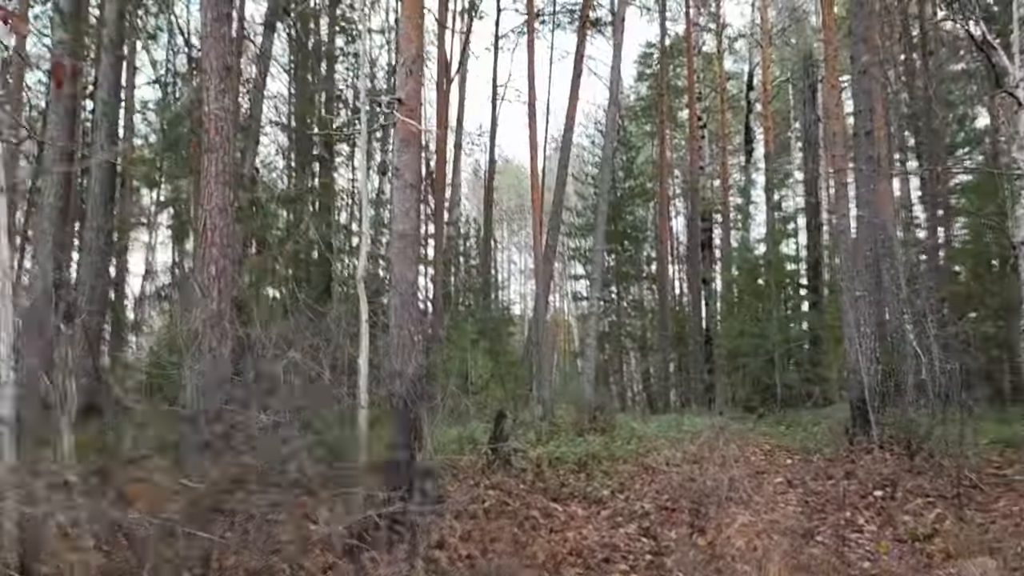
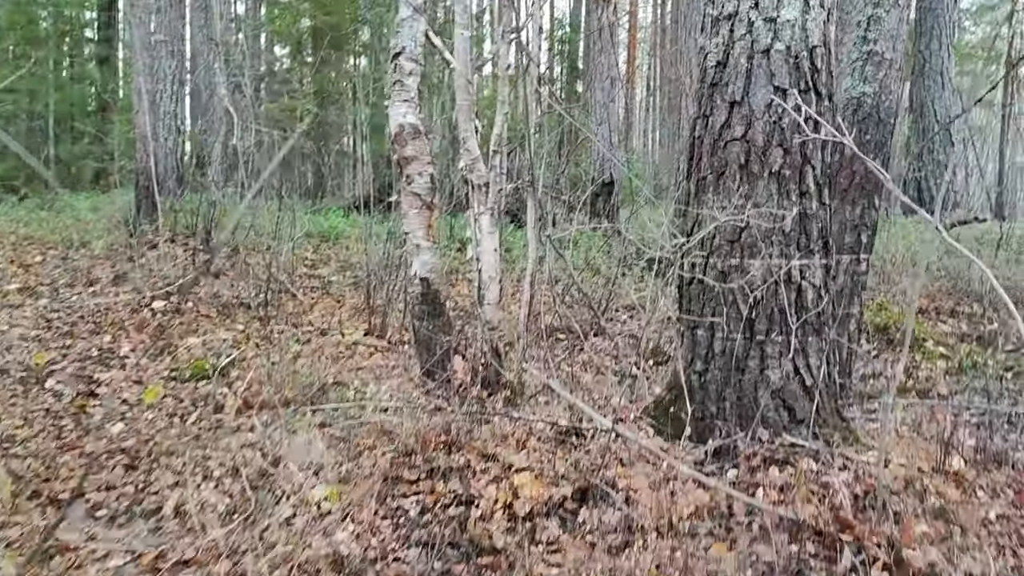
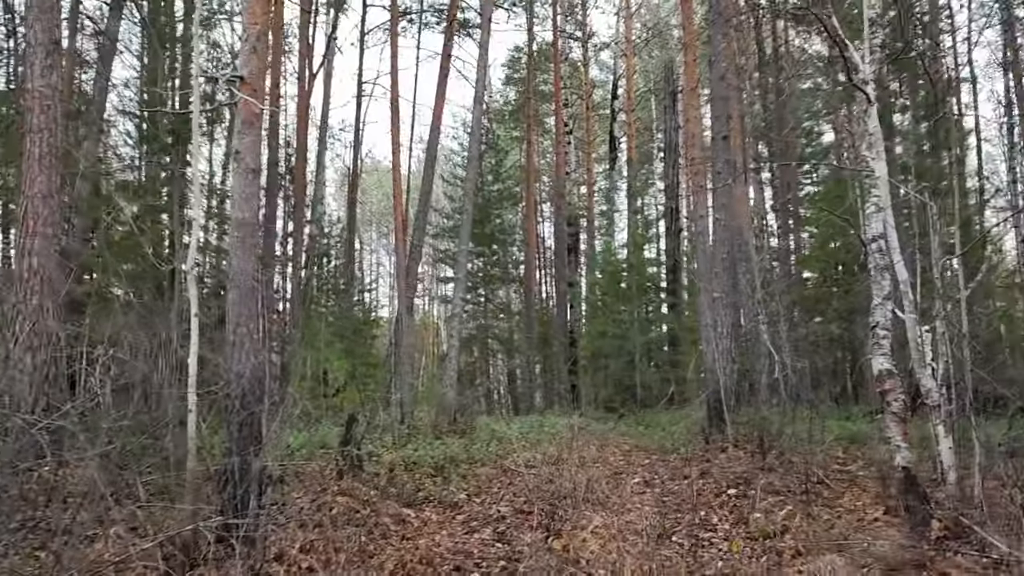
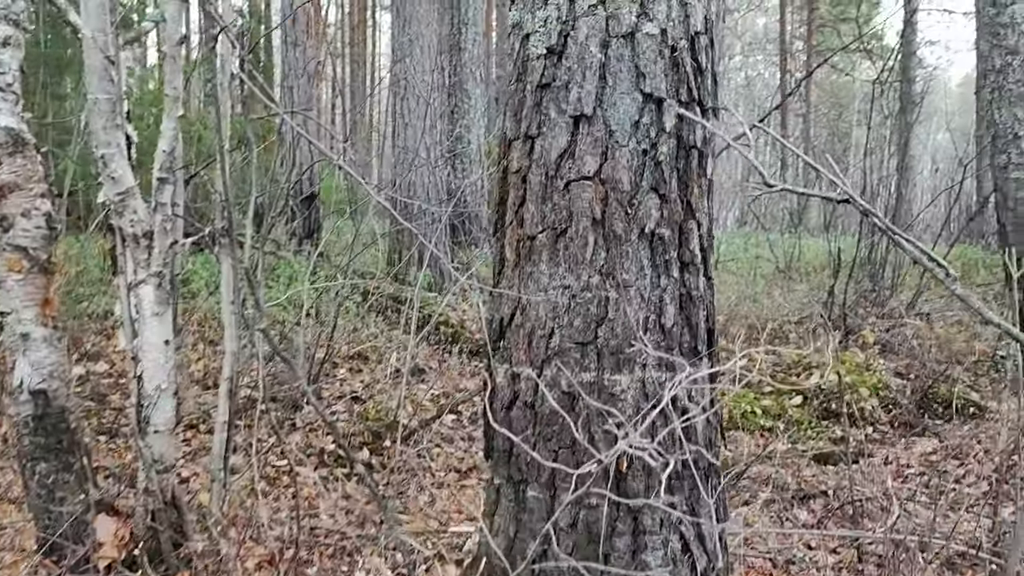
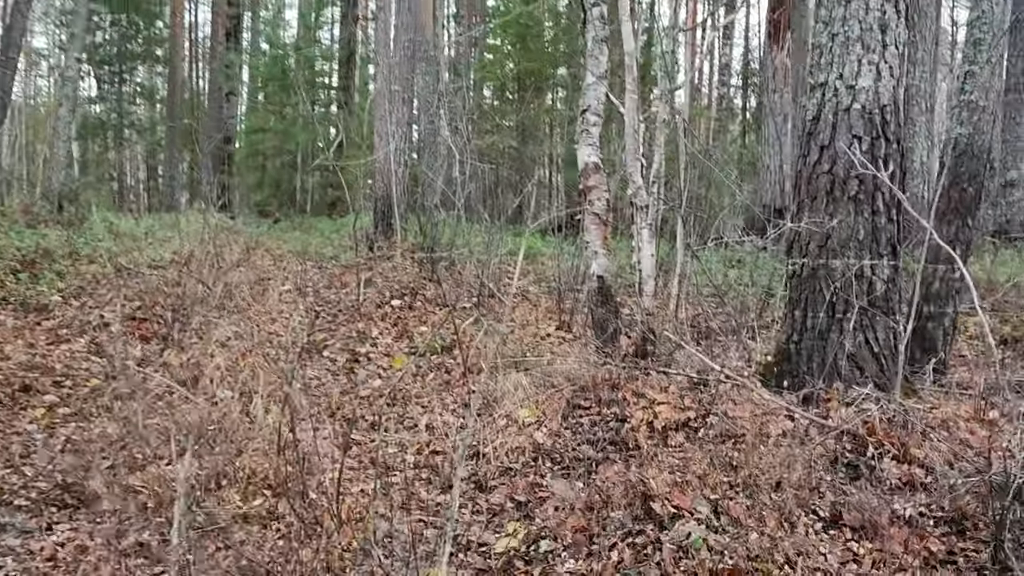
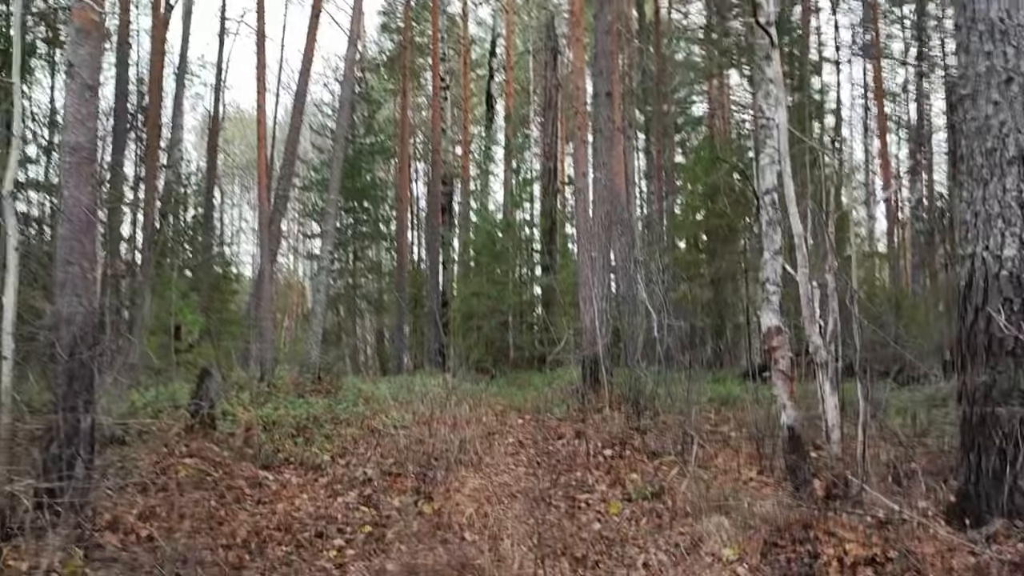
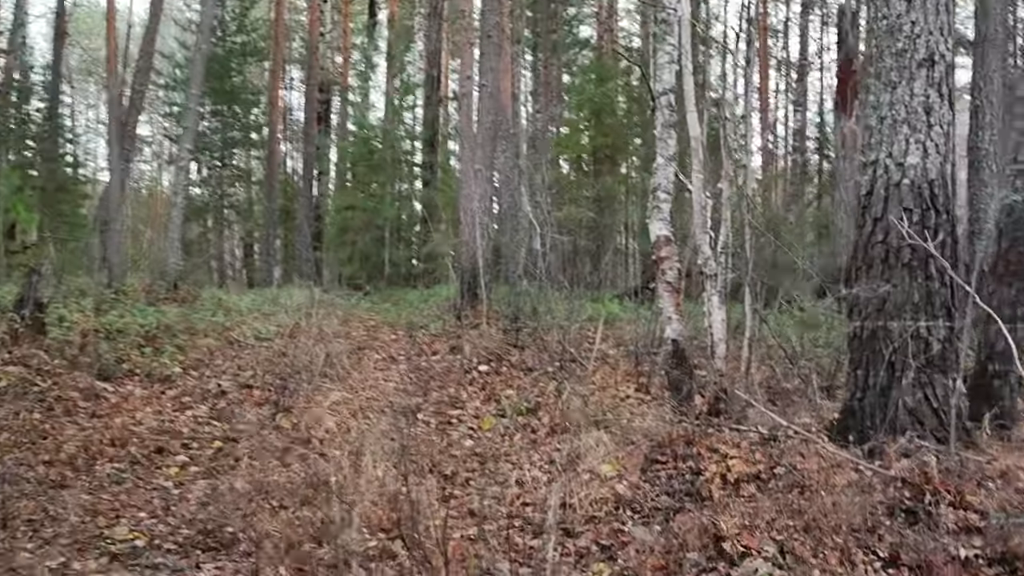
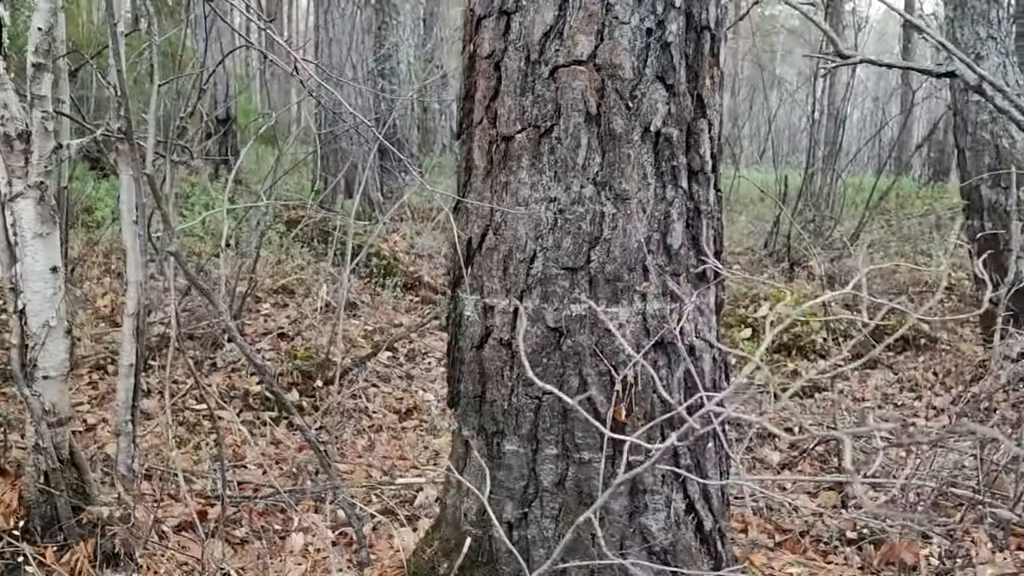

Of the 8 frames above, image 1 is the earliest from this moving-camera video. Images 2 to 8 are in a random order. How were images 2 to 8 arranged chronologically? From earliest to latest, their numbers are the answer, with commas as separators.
3, 6, 7, 5, 2, 4, 8
